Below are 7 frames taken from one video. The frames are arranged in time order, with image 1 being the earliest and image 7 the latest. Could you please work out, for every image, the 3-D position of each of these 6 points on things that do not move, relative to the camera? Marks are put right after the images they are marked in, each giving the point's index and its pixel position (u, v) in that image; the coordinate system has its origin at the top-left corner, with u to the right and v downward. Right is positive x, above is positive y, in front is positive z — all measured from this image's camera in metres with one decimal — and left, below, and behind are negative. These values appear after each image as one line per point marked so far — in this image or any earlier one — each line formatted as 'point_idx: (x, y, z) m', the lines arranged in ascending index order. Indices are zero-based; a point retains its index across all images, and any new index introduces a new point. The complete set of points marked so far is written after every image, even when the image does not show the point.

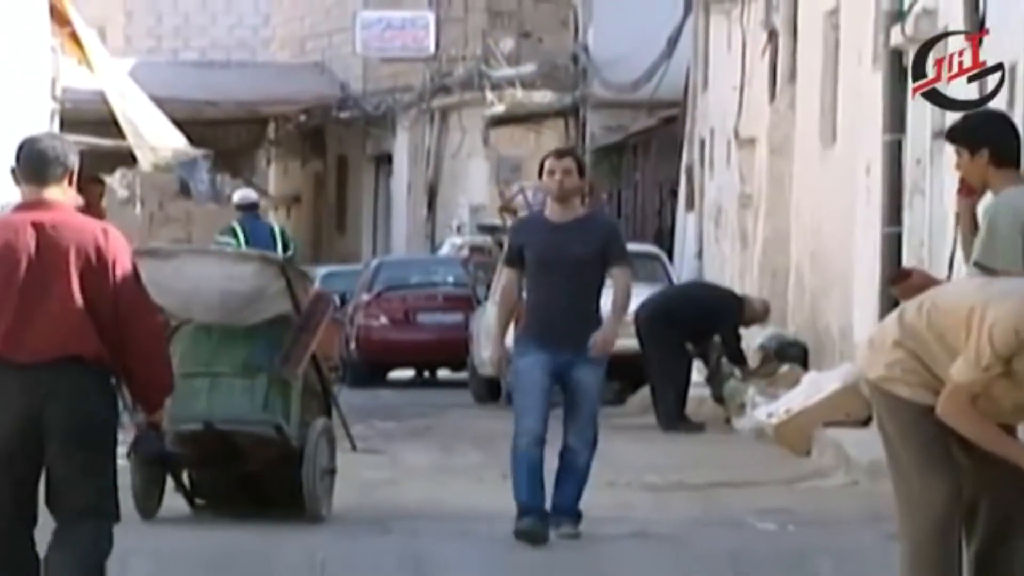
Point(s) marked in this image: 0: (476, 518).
0: (-0.2, -1.1, +11.1) m
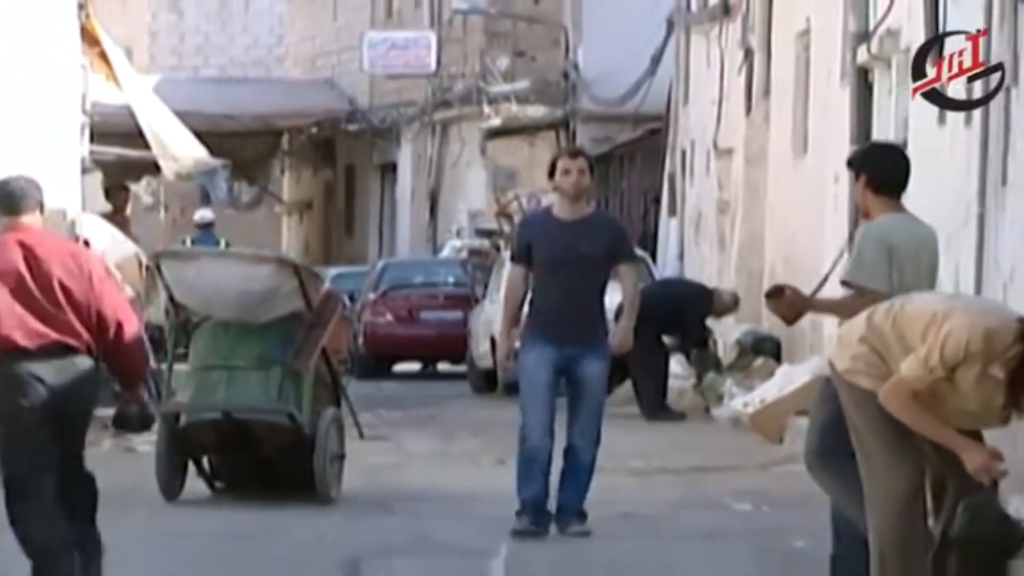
0: (-0.2, -1.1, +12.0) m
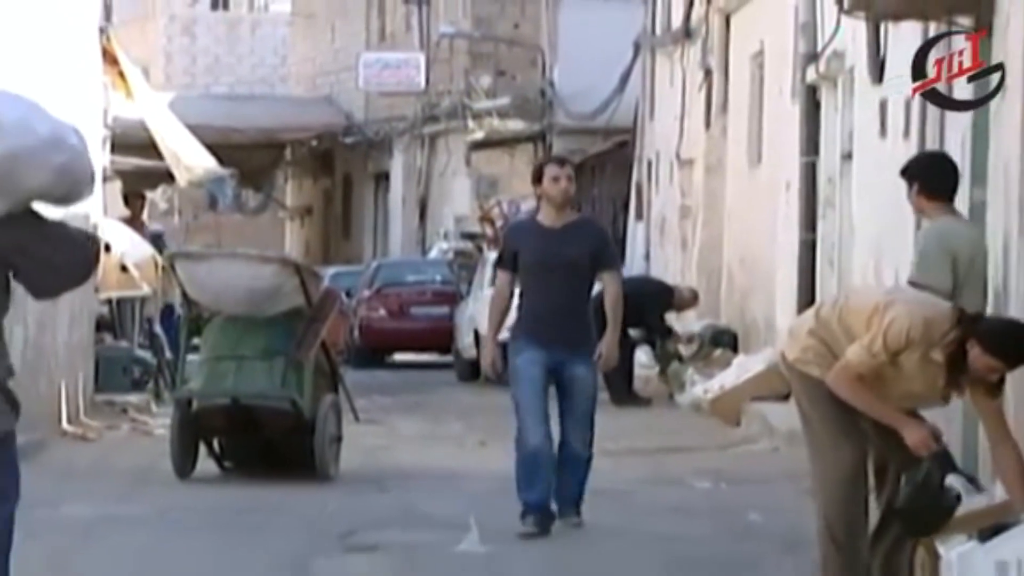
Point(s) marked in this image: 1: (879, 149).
0: (-0.3, -1.1, +13.1) m
1: (+2.3, +0.9, +13.9) m
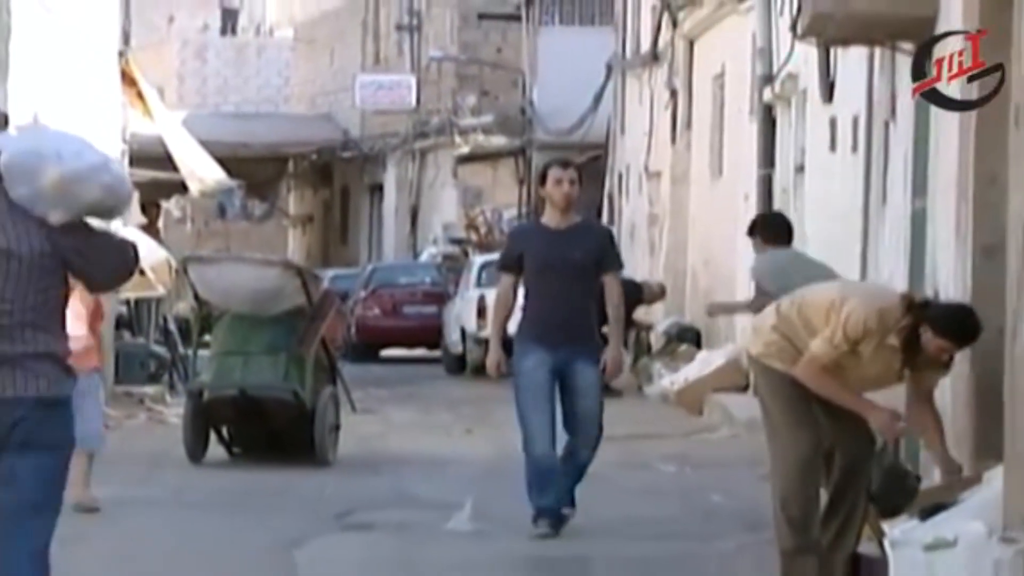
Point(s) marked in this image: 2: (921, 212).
0: (-0.5, -1.1, +14.3) m
1: (+2.2, +0.9, +15.1) m
2: (+2.4, +0.4, +13.1) m
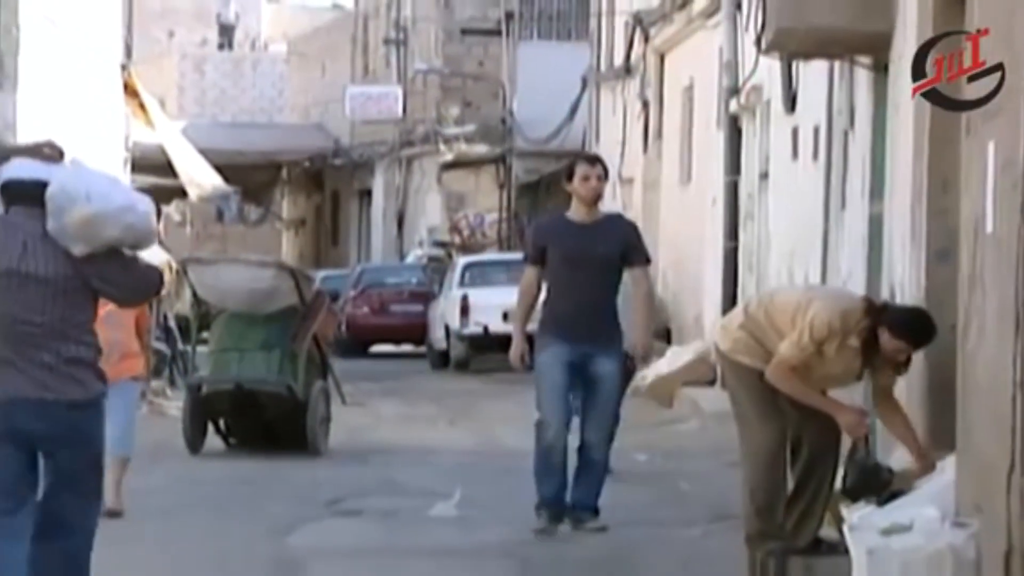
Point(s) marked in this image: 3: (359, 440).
0: (-0.6, -1.1, +15.1) m
1: (+2.0, +0.9, +16.0) m
2: (+2.3, +0.4, +14.0) m
3: (-1.1, -1.1, +15.7) m
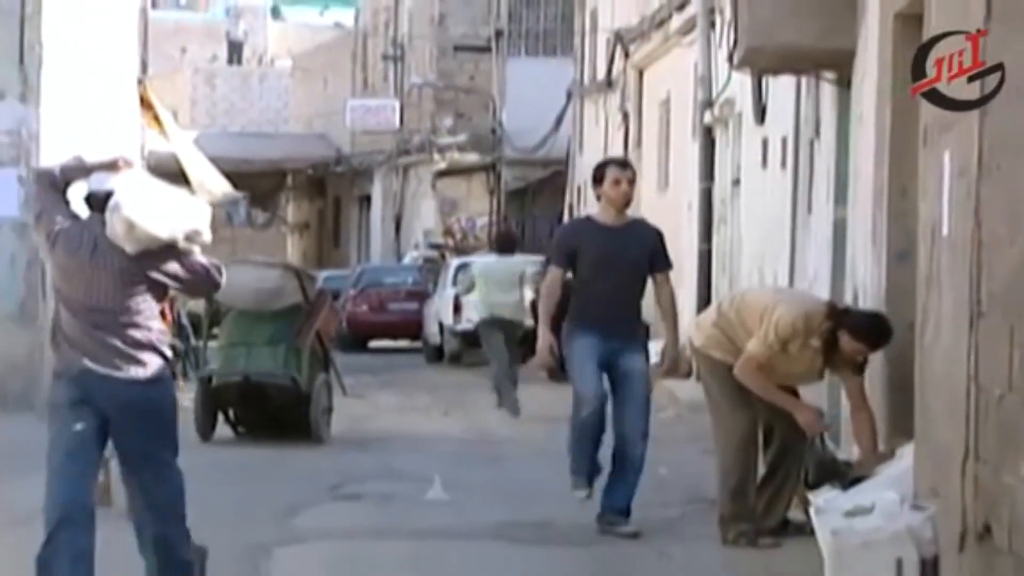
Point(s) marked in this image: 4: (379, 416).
0: (-0.7, -1.1, +16.2) m
1: (+1.9, +0.9, +17.0) m
2: (+2.2, +0.5, +15.0) m
3: (-1.2, -1.1, +16.7) m
4: (-1.0, -1.0, +17.4) m
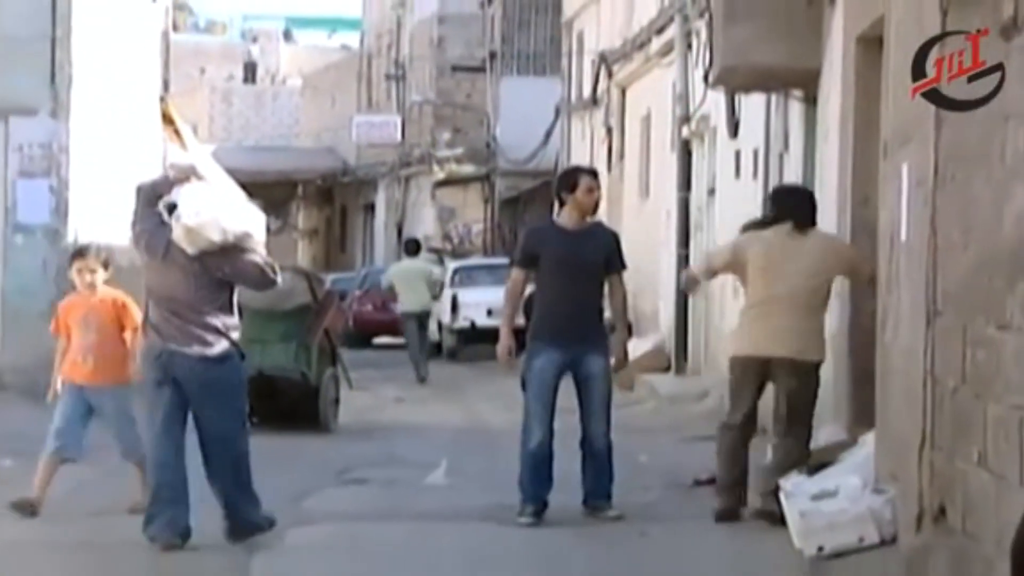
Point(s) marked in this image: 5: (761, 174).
0: (-0.7, -1.1, +17.5) m
1: (+1.9, +0.8, +18.4) m
2: (+2.2, +0.4, +16.3) m
3: (-1.2, -1.1, +18.0) m
4: (-1.1, -1.0, +18.7) m
5: (+2.0, +0.9, +17.5) m
